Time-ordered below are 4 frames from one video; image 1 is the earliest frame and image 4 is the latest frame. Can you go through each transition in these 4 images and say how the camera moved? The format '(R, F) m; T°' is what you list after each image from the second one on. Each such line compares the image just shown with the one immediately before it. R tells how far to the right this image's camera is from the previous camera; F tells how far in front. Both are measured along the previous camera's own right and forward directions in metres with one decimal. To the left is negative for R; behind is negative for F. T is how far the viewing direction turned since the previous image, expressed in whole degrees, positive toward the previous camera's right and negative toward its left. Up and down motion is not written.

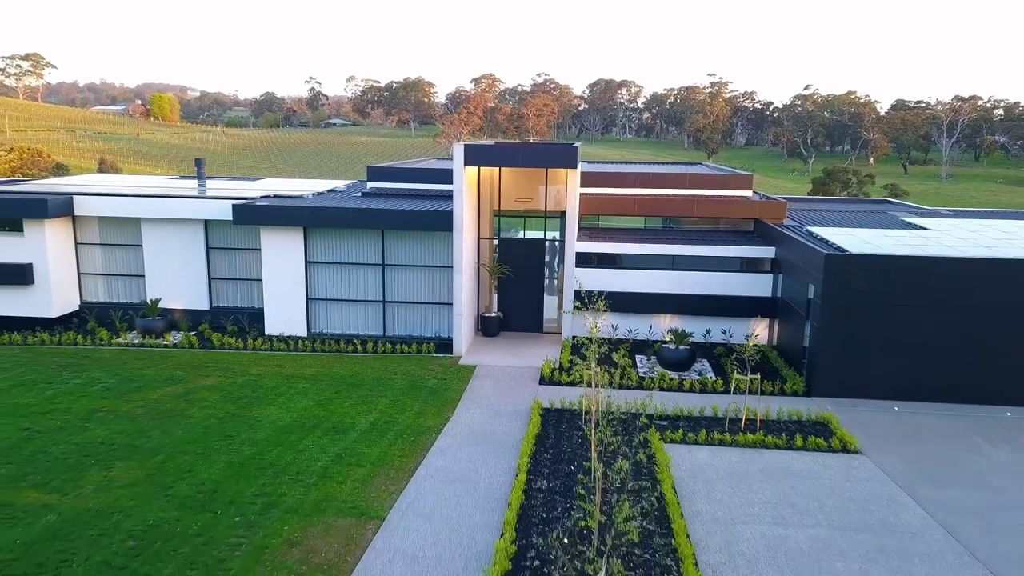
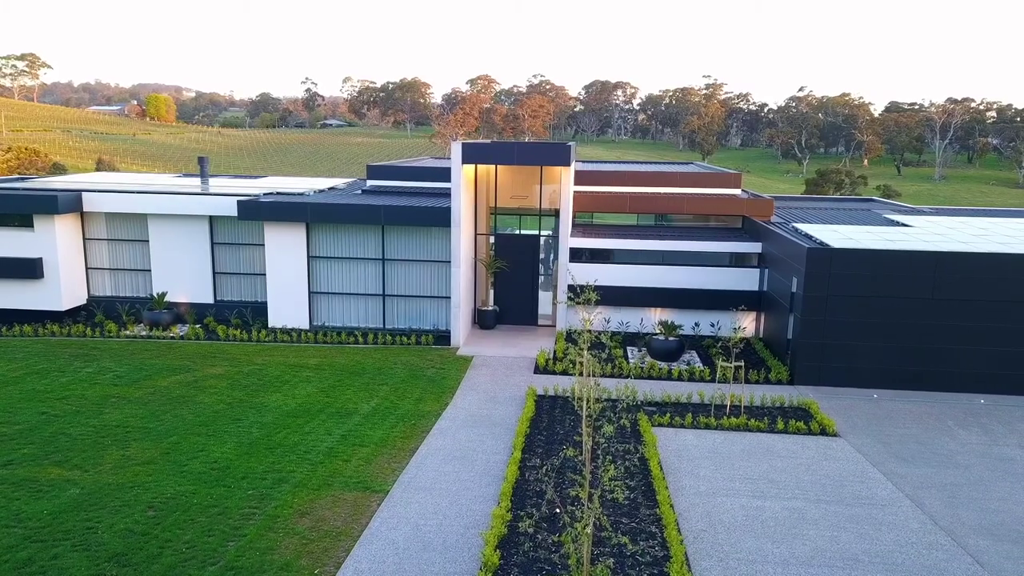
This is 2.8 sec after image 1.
(0.0, -0.5) m; 0°
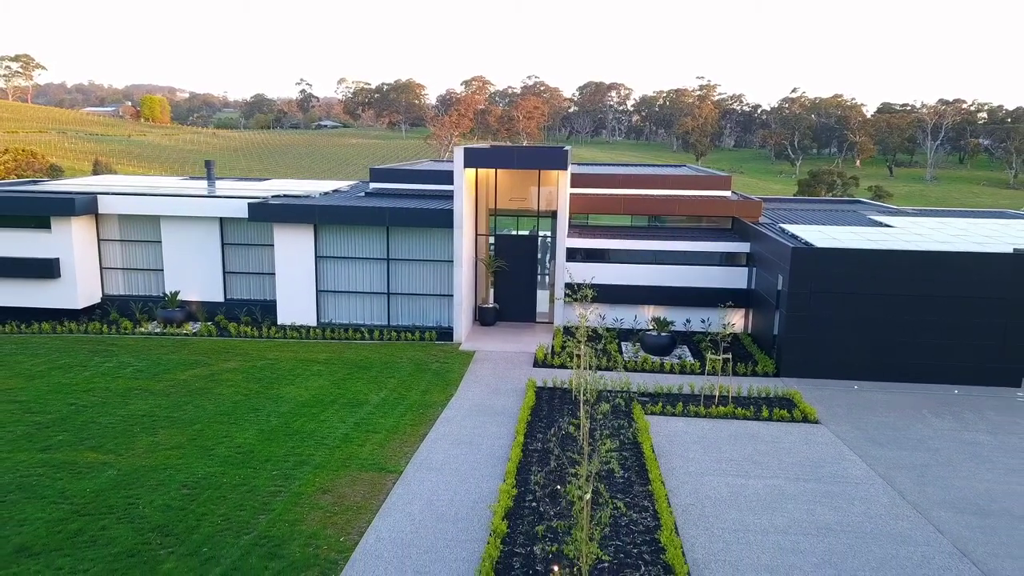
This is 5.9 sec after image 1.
(-0.1, -0.7) m; 0°
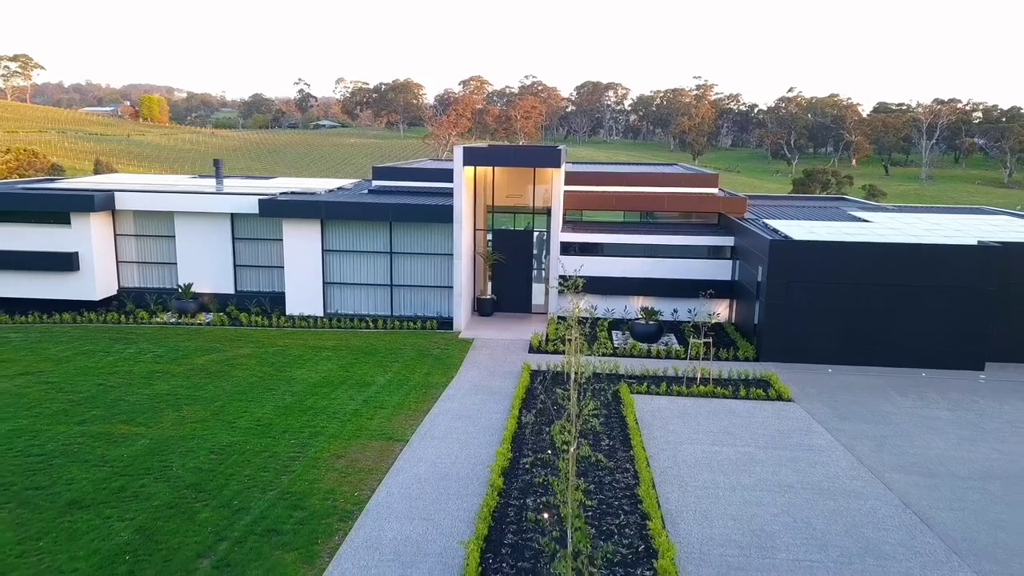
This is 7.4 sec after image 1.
(0.0, -0.9) m; 0°
